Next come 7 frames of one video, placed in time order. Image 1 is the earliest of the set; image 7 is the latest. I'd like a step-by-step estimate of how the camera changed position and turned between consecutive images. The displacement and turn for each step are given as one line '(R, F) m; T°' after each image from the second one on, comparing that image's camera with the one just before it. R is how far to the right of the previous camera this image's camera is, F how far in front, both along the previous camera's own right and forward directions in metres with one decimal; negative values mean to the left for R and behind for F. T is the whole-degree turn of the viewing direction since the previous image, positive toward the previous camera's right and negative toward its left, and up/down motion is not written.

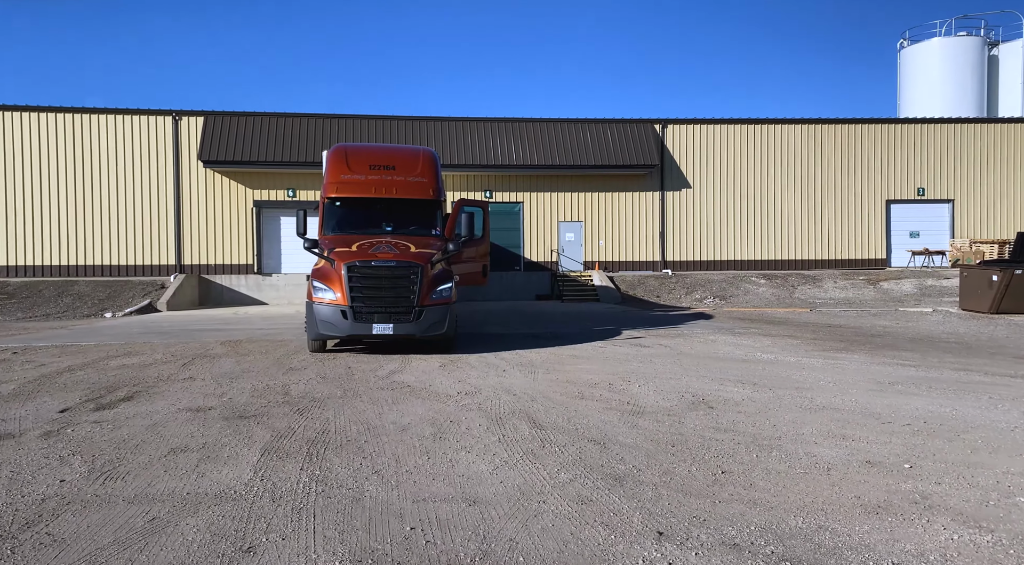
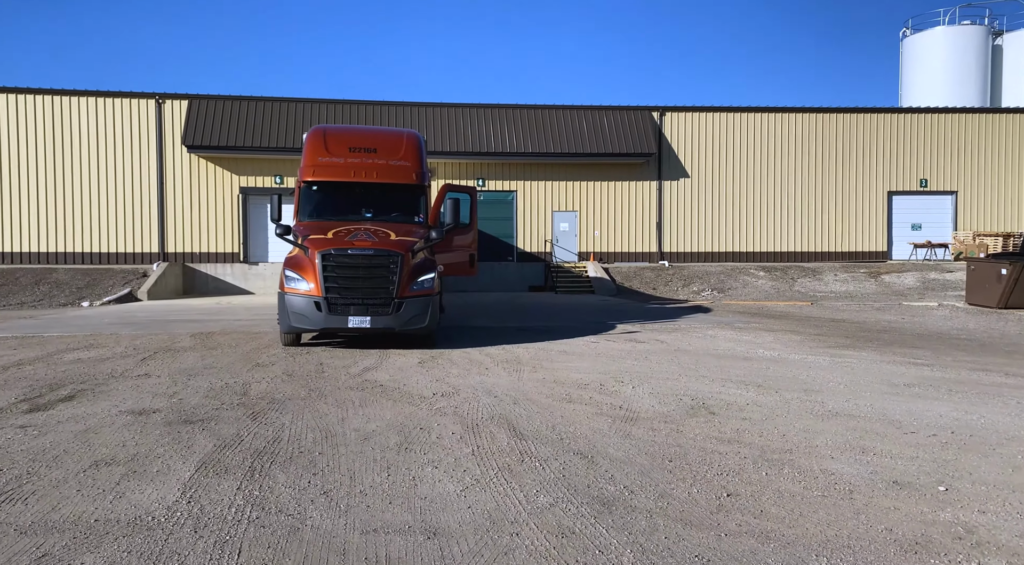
(+0.1, +0.8) m; 0°
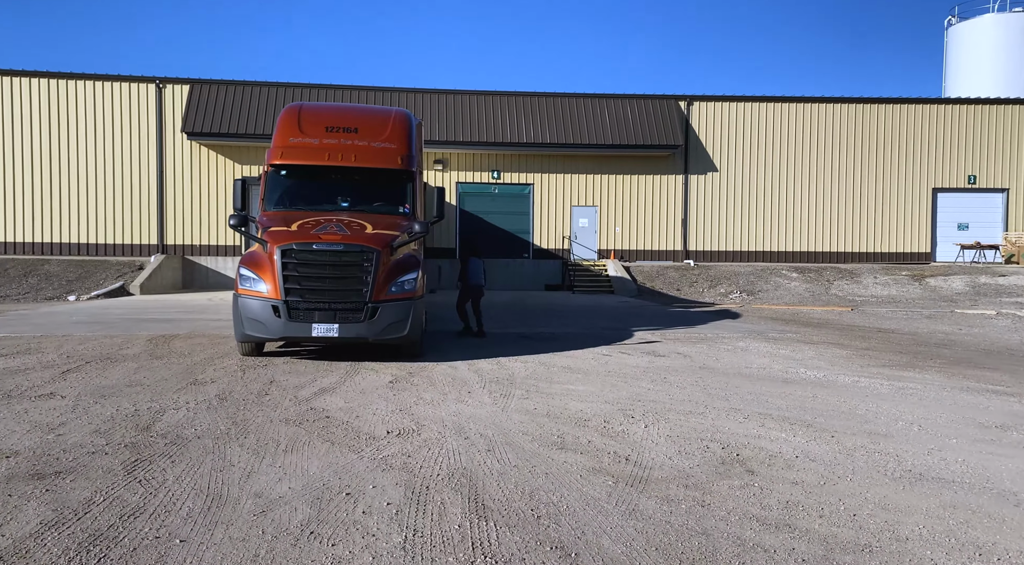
(+0.3, +1.8) m; -2°
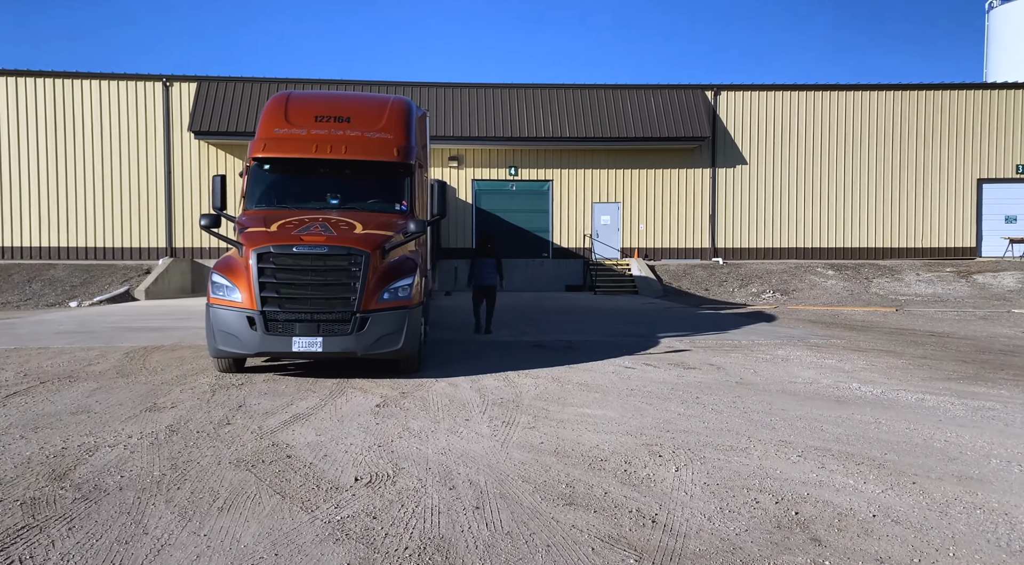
(+0.2, +1.2) m; -2°
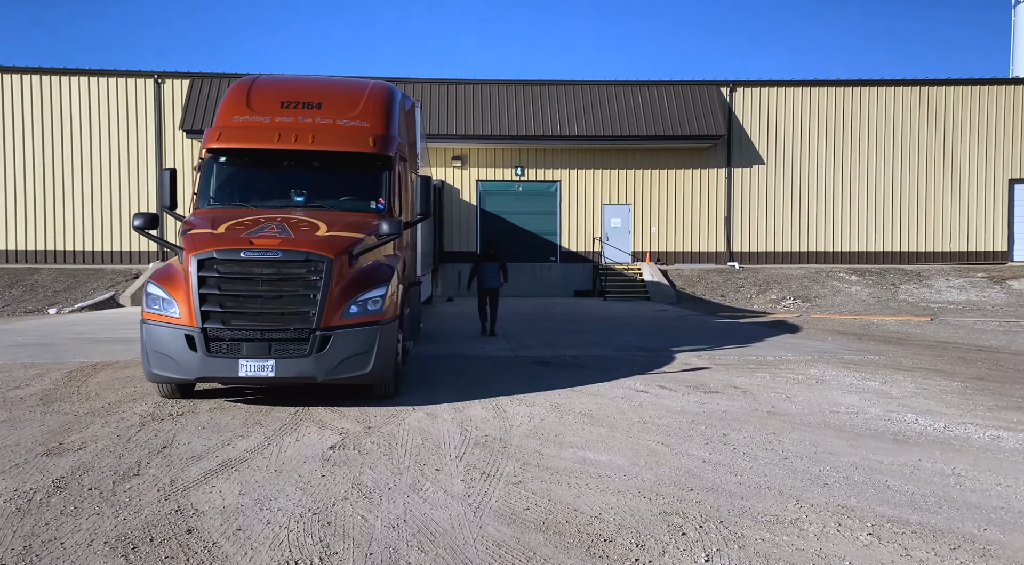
(+0.2, +1.4) m; -1°
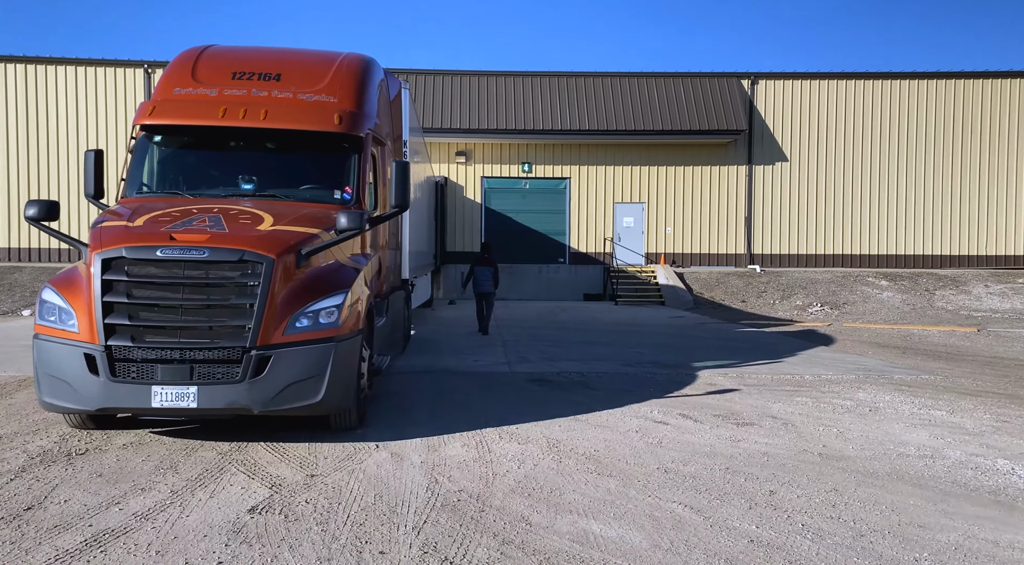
(+0.2, +1.5) m; -1°
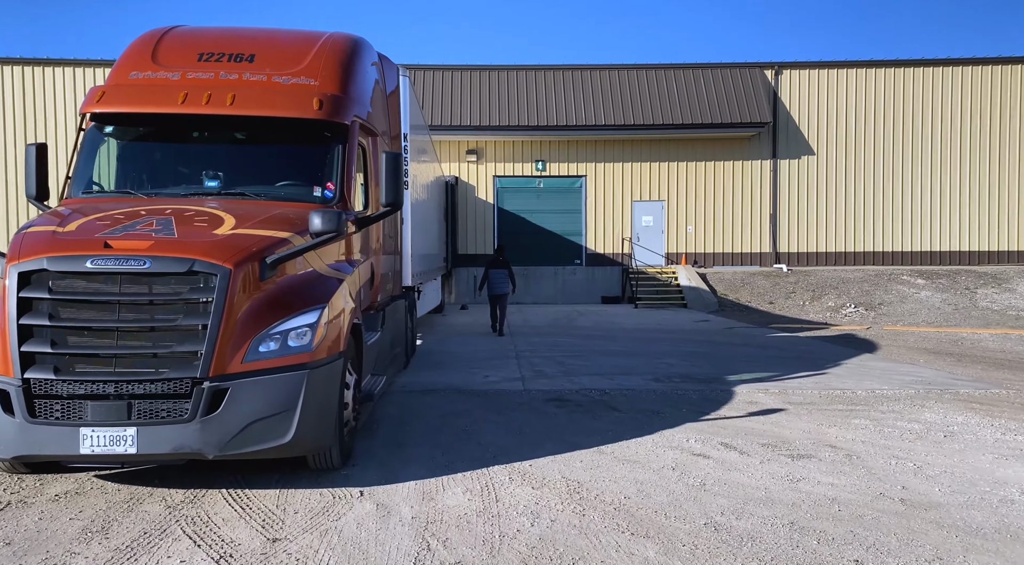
(0.0, +1.1) m; -1°
